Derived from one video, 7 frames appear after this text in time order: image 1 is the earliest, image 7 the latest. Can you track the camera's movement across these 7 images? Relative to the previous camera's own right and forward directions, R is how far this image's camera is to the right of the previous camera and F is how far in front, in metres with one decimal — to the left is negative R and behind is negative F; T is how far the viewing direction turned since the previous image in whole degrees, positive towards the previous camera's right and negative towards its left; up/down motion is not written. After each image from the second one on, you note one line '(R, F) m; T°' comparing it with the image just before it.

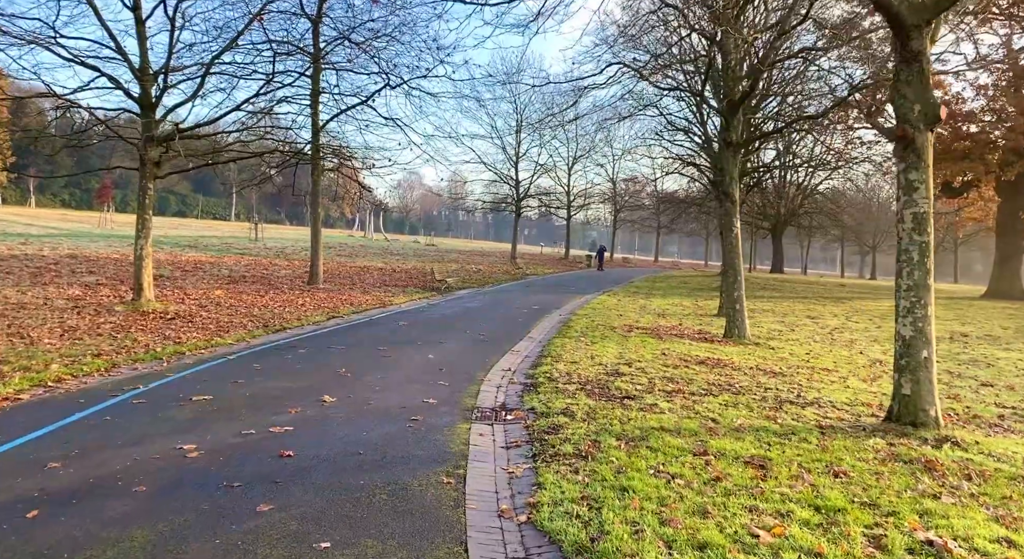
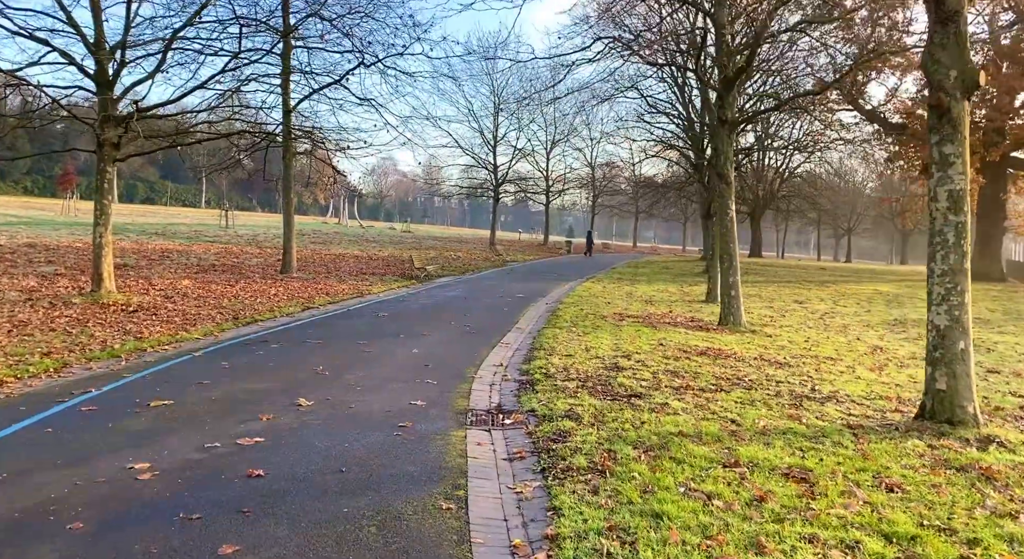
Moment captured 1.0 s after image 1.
(-0.2, +0.6) m; +2°
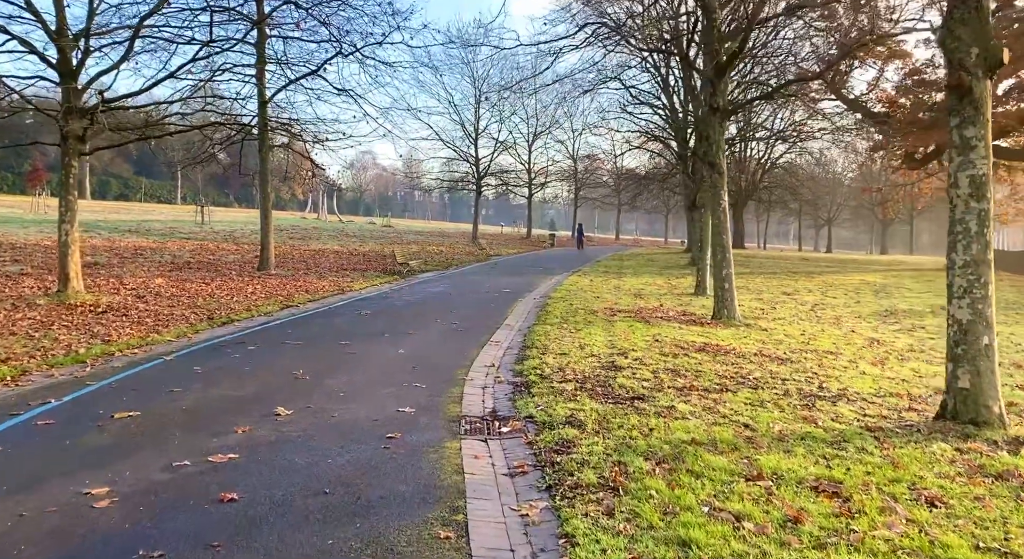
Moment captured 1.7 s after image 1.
(-0.1, +0.4) m; +2°
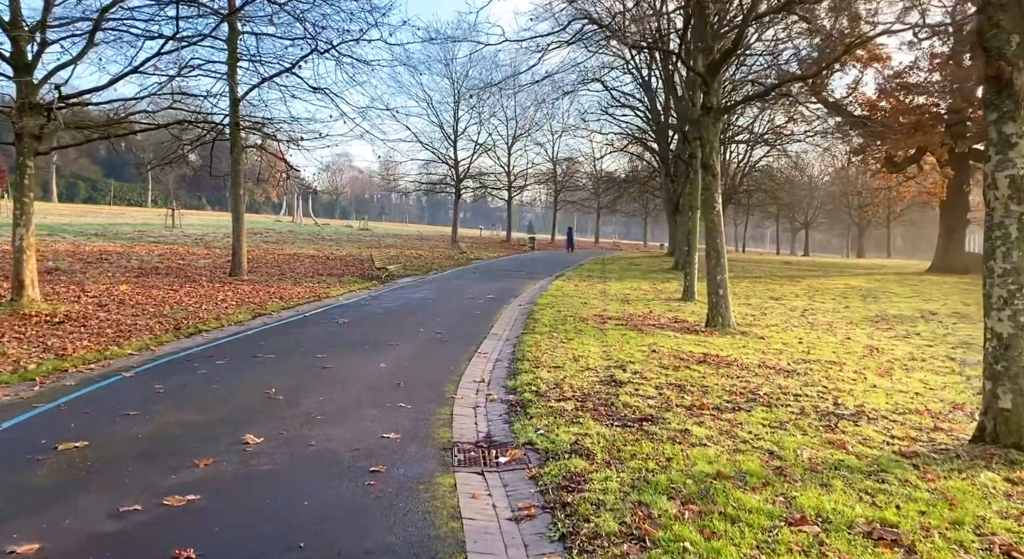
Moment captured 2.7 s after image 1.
(-0.1, +0.5) m; +2°
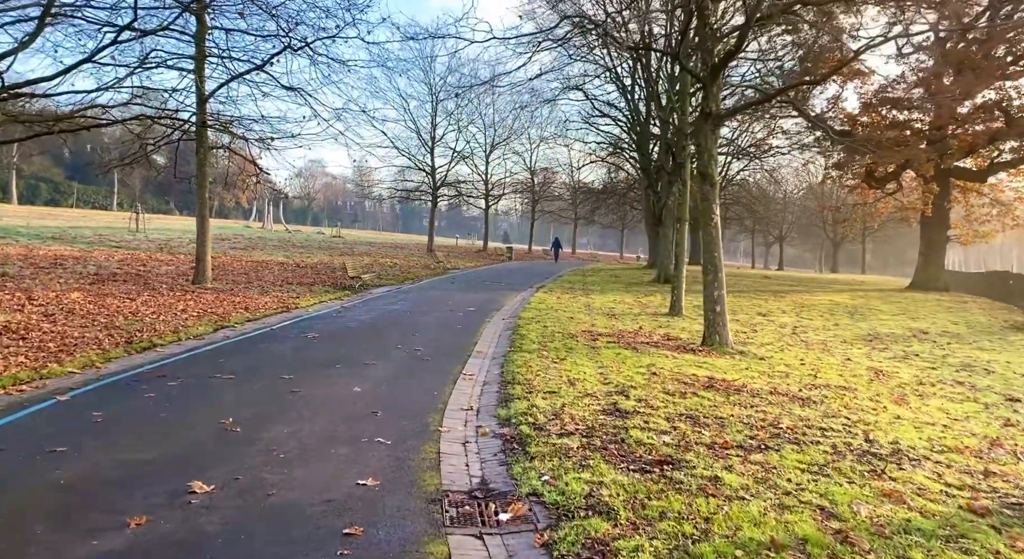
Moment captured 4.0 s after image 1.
(-0.2, +0.8) m; +2°
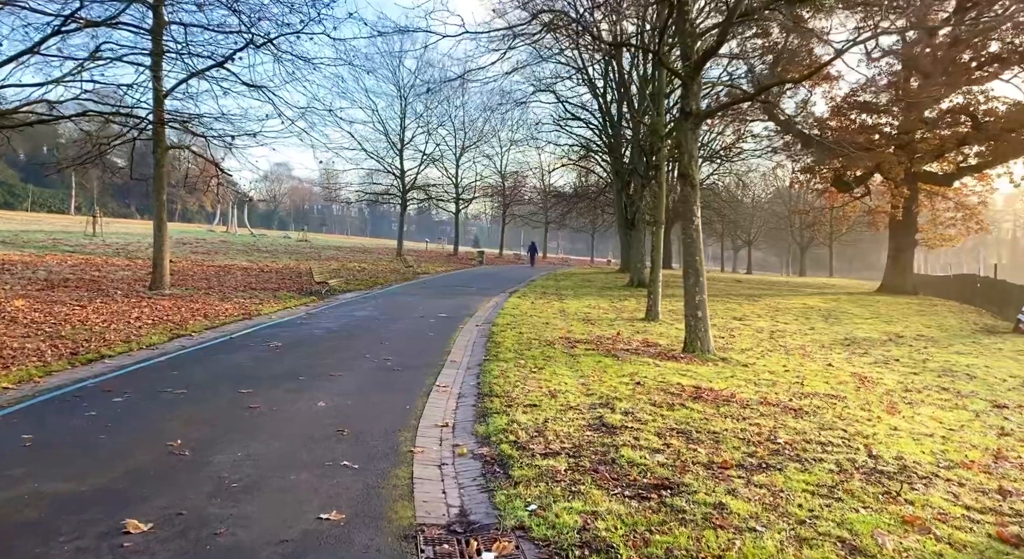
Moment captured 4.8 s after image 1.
(-0.1, +0.5) m; +3°
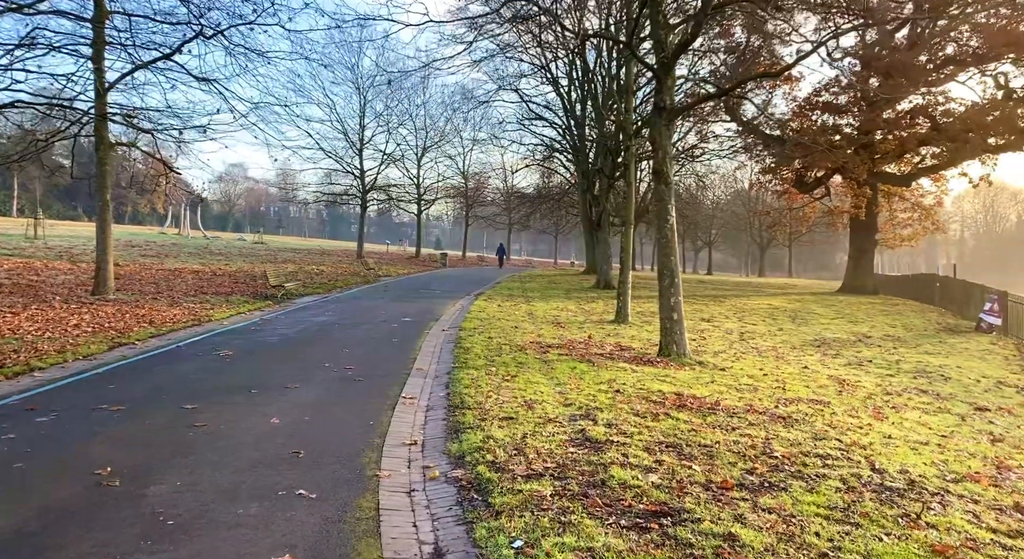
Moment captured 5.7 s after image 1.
(-0.1, +0.5) m; +3°
